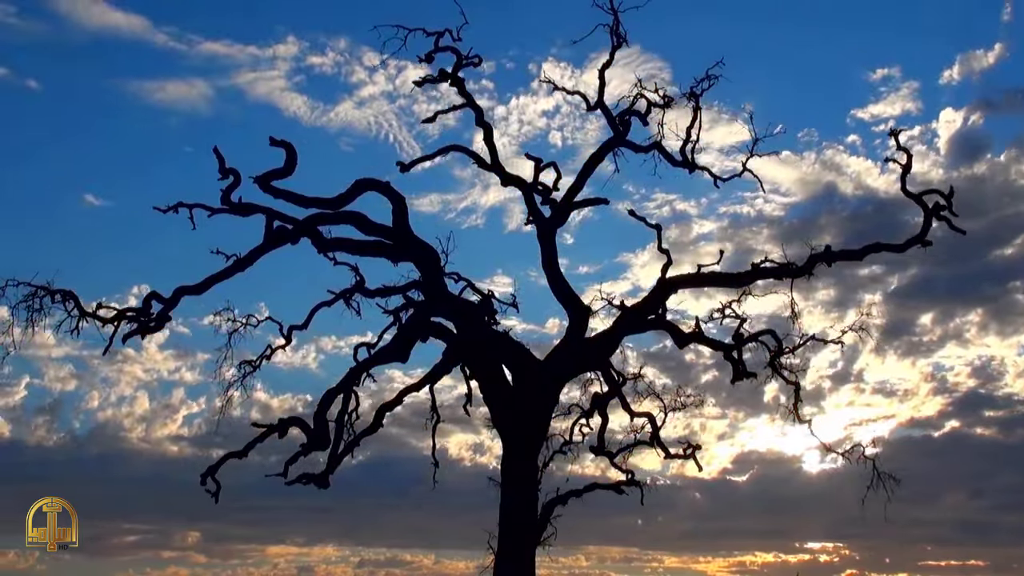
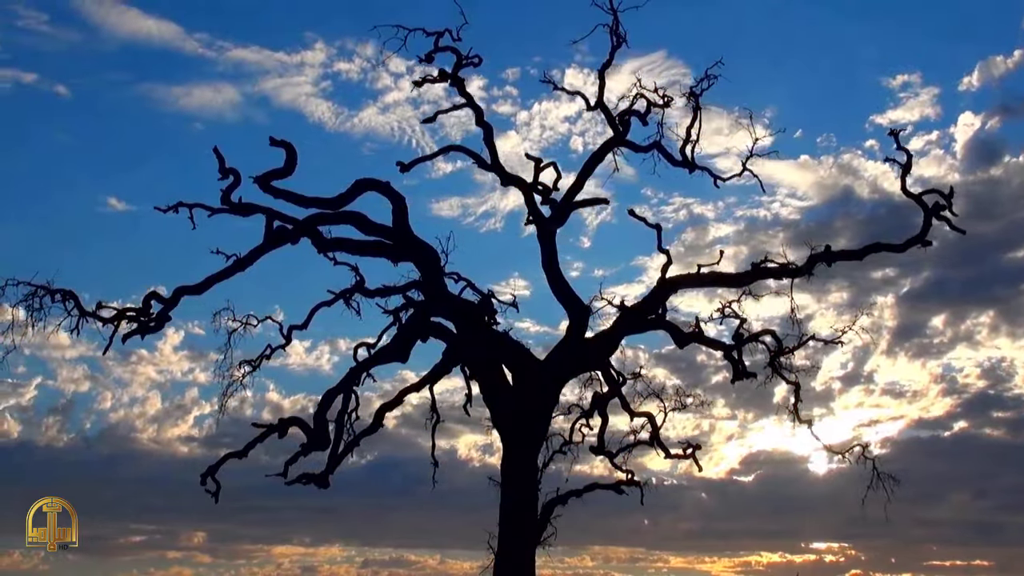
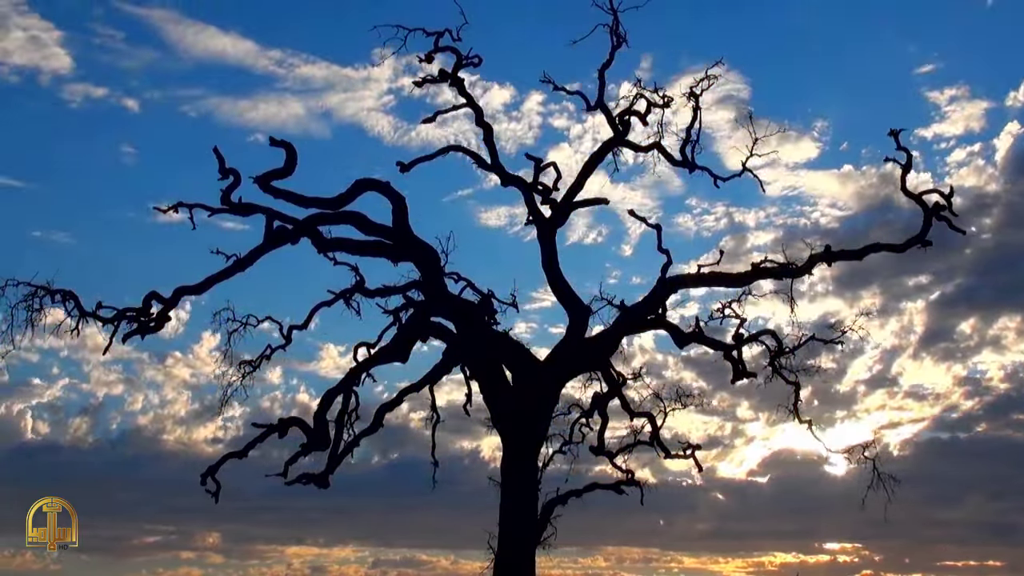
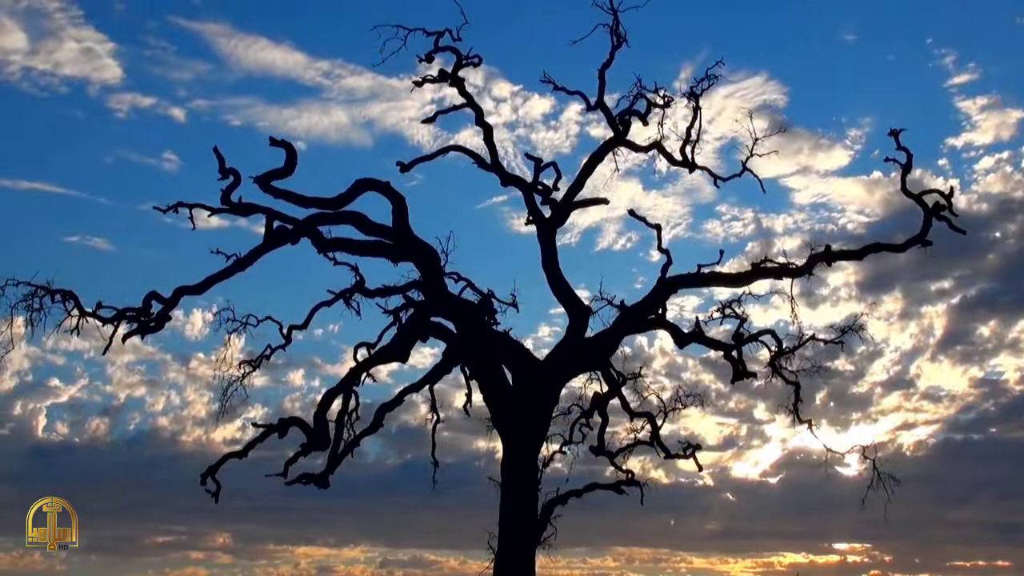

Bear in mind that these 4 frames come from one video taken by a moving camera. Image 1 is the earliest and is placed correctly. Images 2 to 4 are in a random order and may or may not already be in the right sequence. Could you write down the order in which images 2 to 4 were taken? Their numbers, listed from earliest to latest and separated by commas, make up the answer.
2, 3, 4
